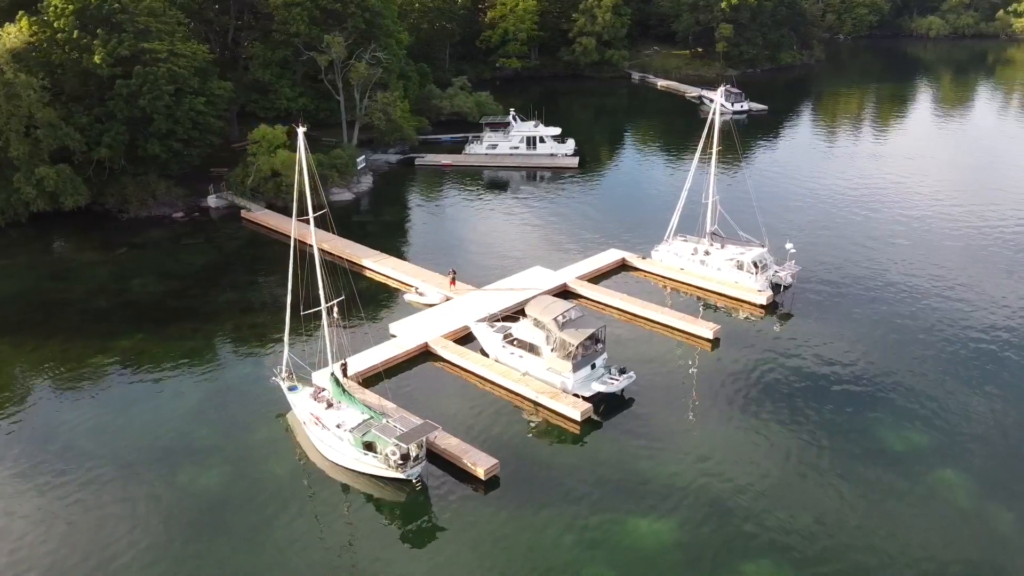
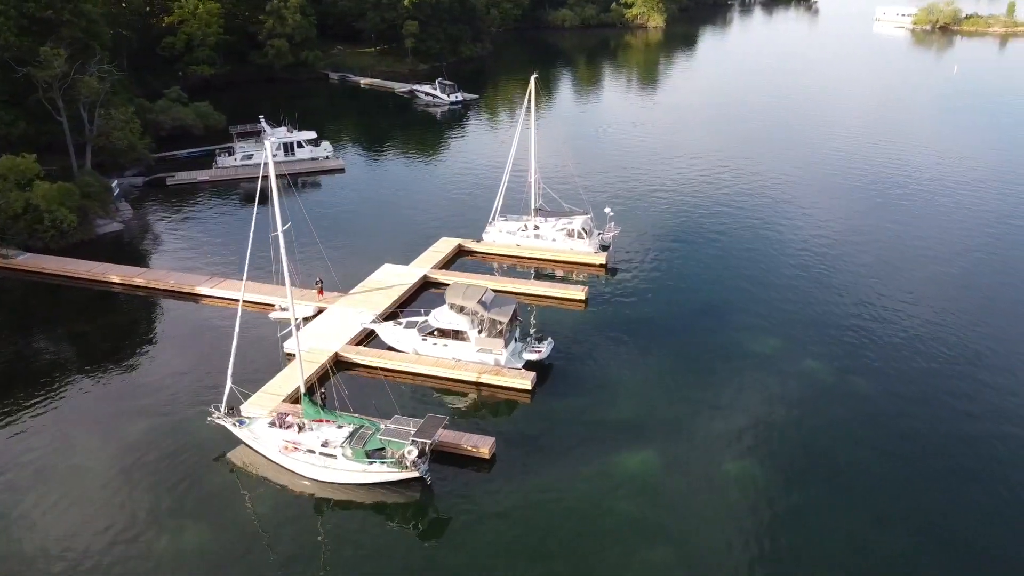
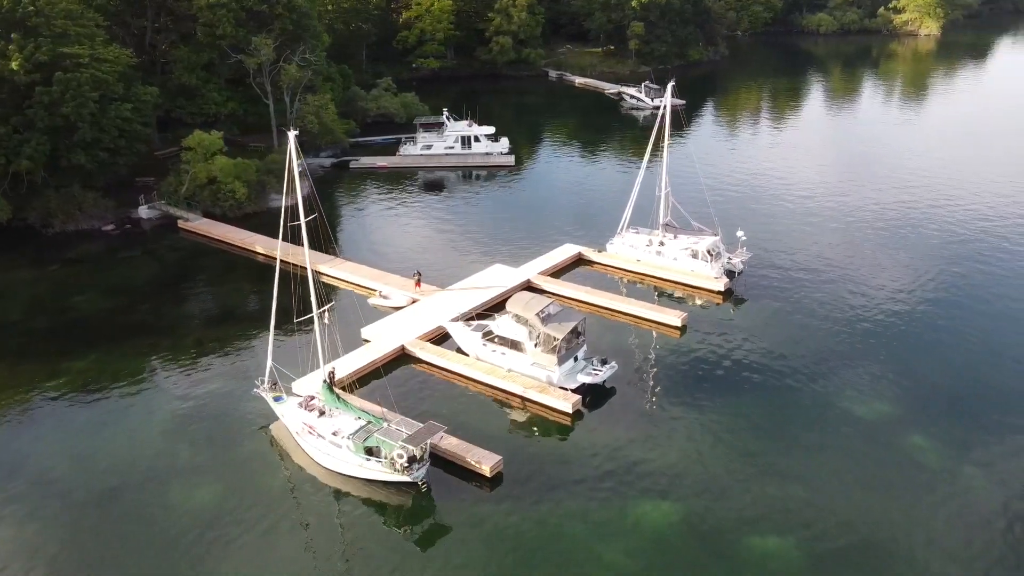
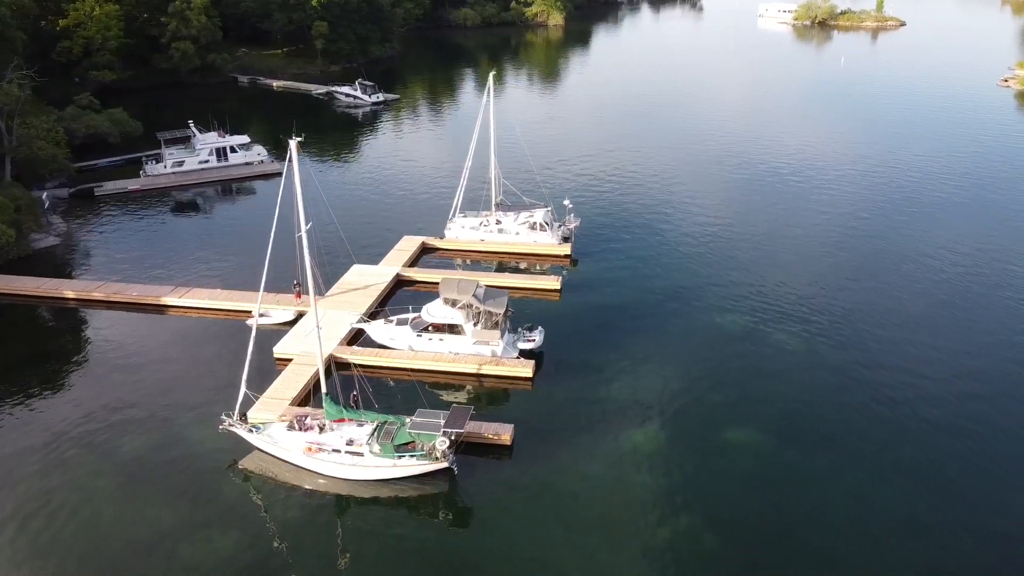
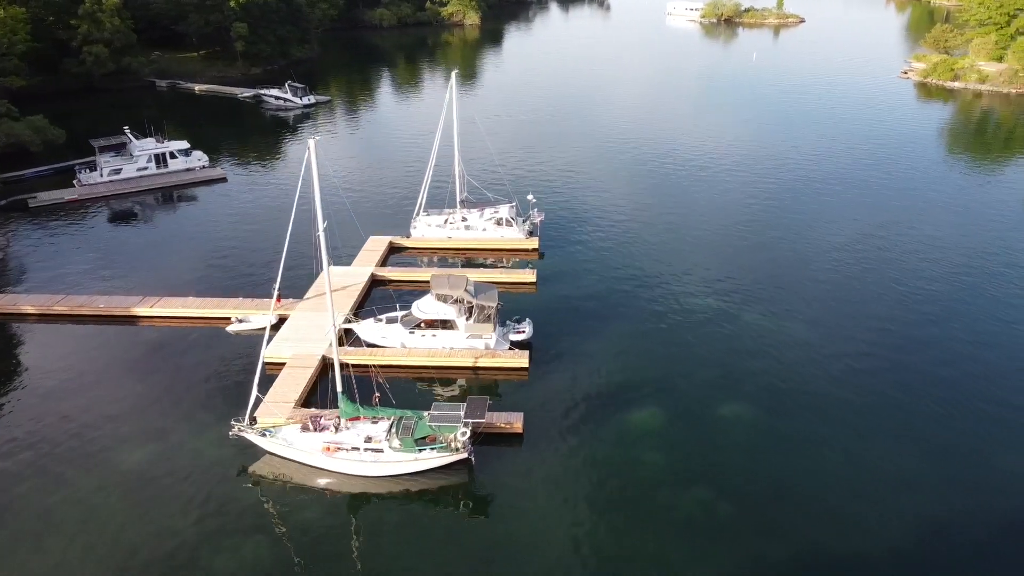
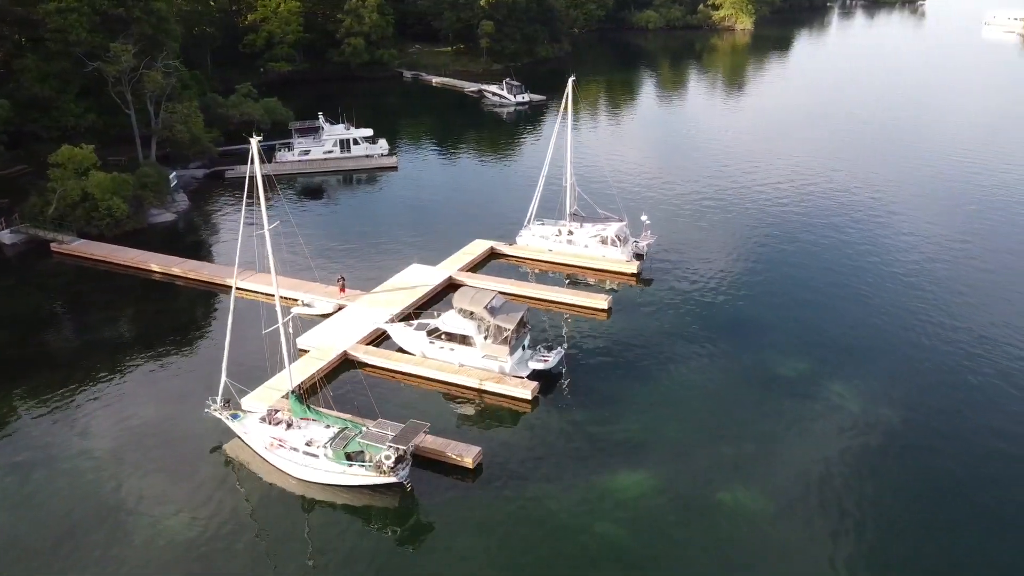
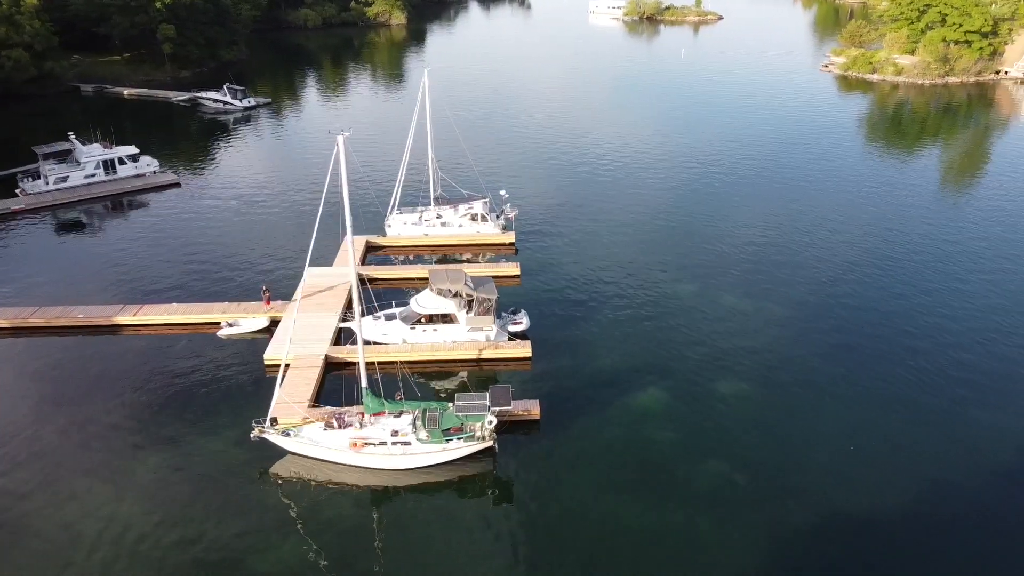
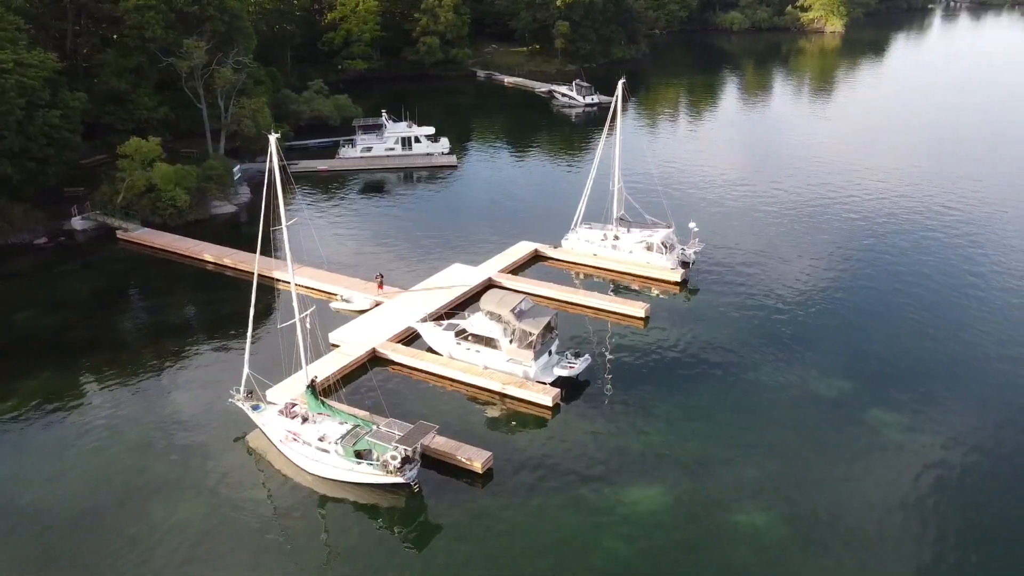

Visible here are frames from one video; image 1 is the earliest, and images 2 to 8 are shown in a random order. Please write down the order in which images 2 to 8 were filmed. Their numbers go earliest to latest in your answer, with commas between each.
3, 8, 6, 2, 4, 5, 7
